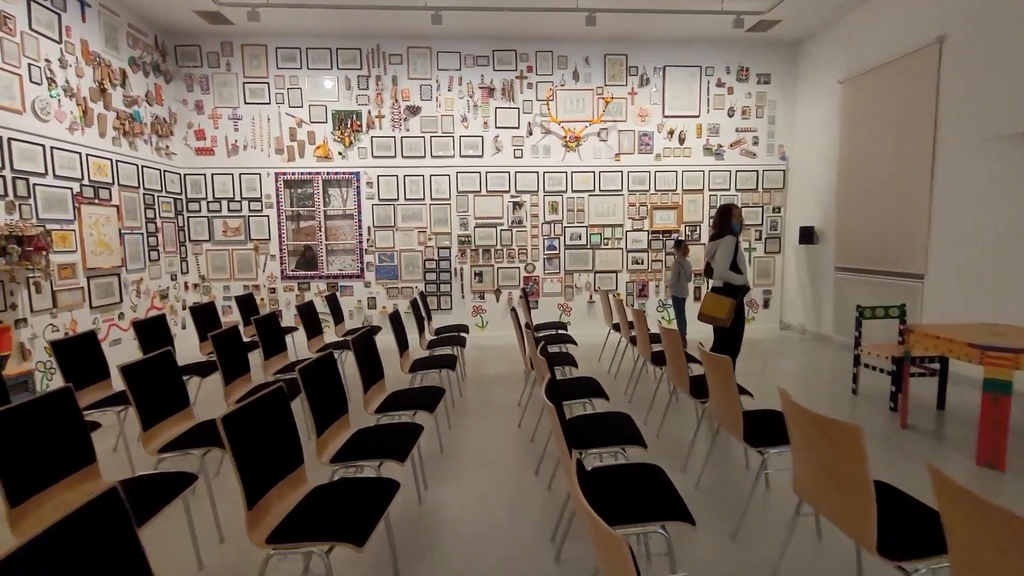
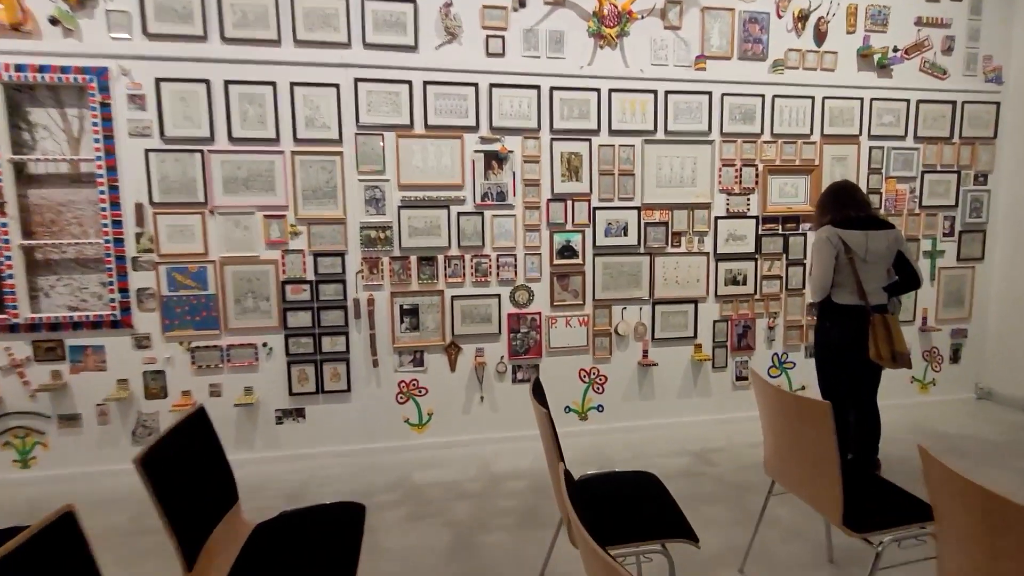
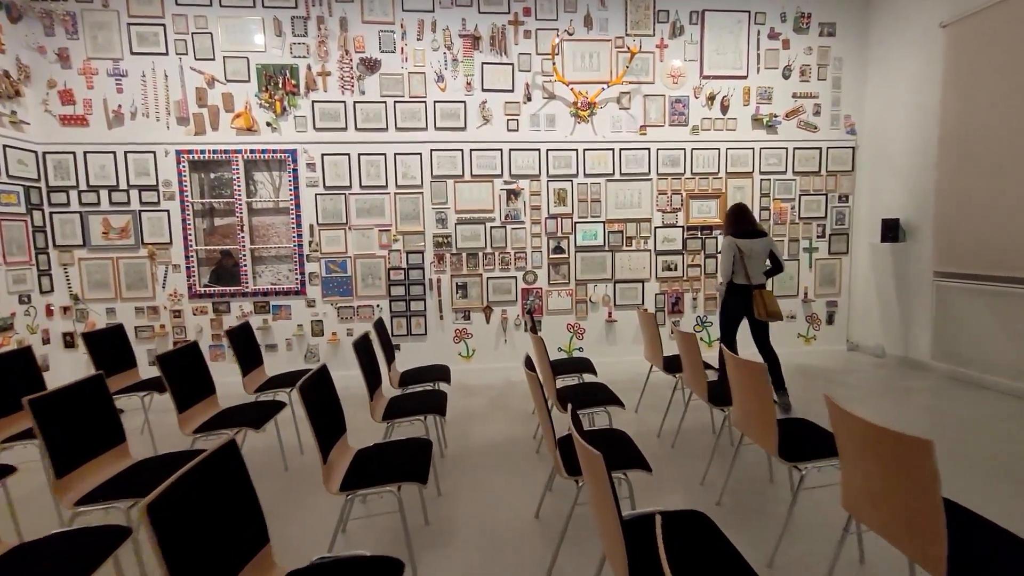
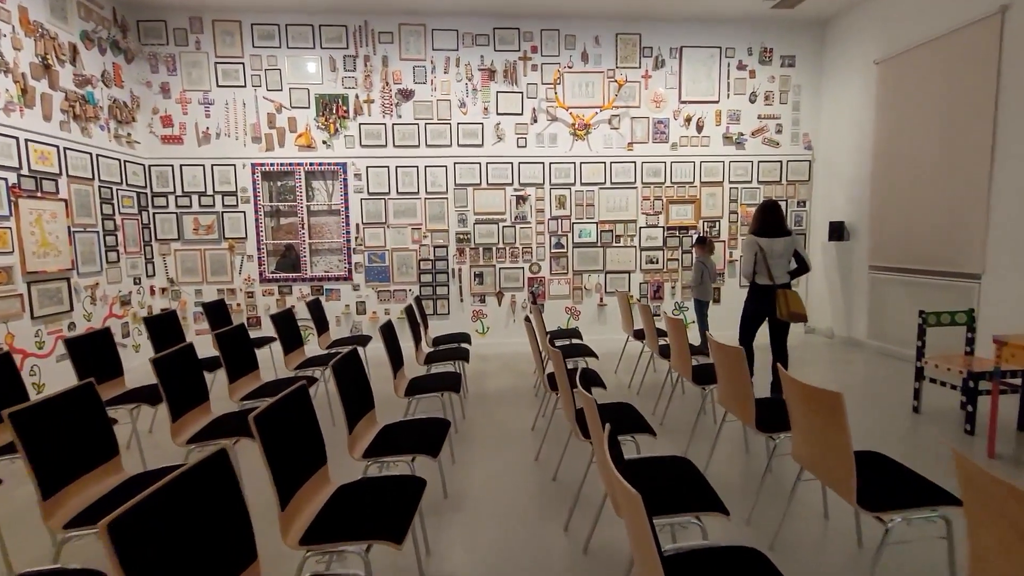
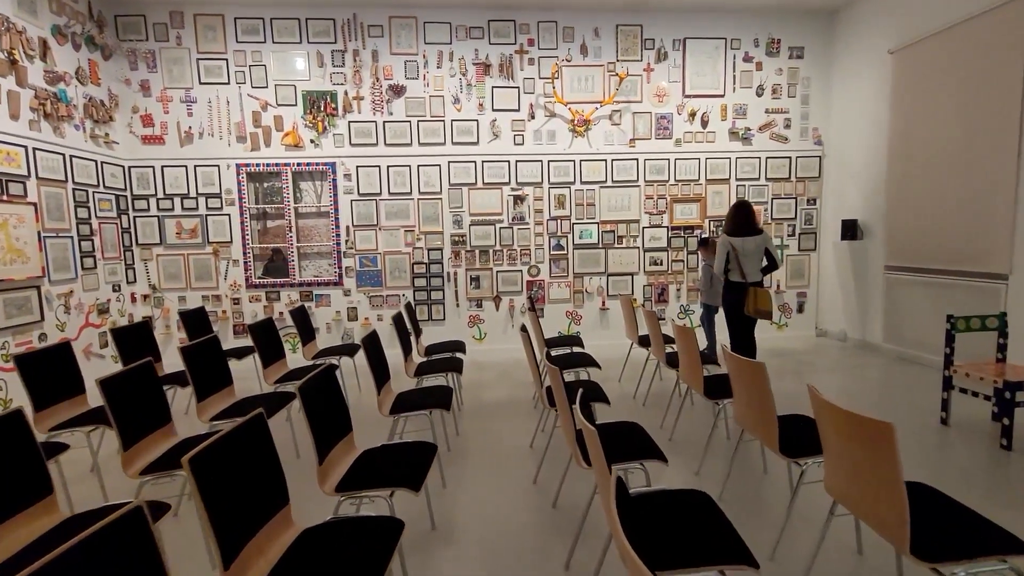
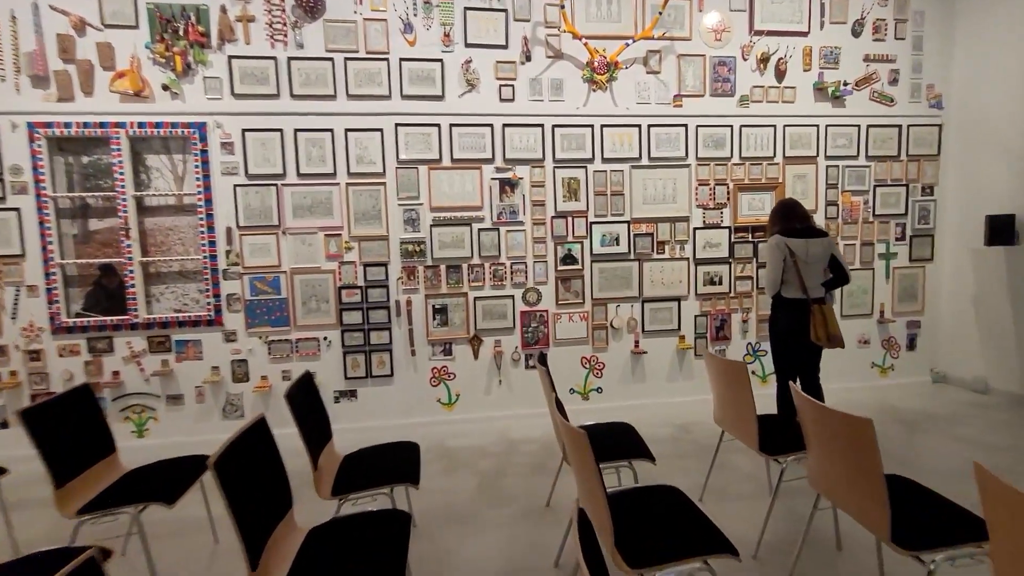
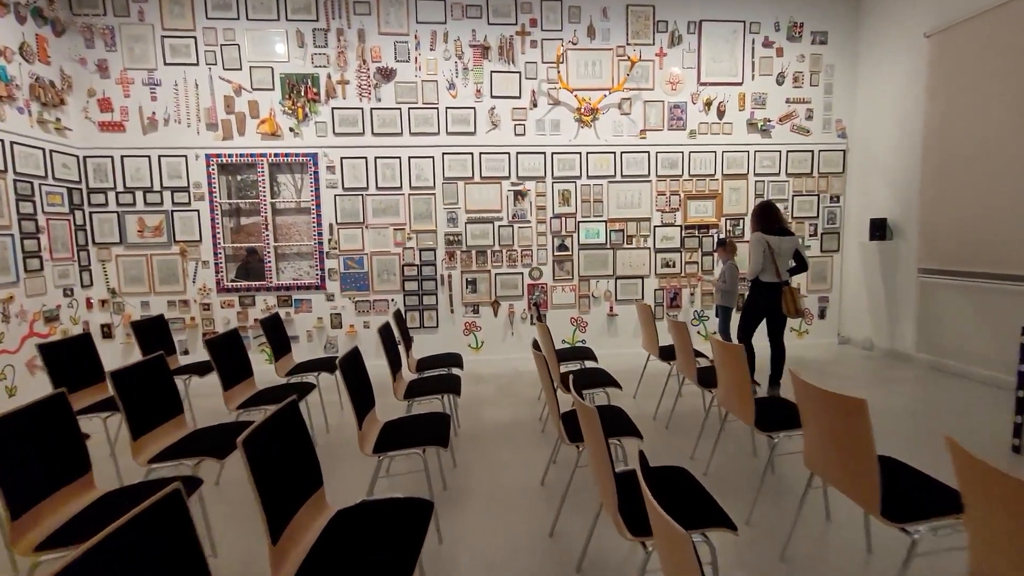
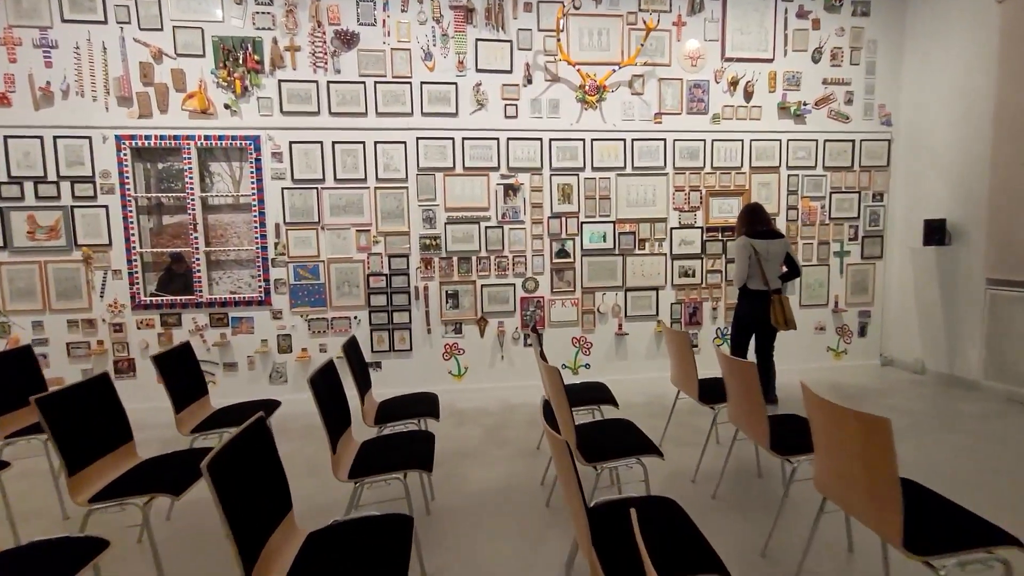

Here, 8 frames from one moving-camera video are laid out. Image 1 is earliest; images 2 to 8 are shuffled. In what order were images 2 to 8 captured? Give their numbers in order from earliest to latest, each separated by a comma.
4, 5, 7, 3, 8, 6, 2
